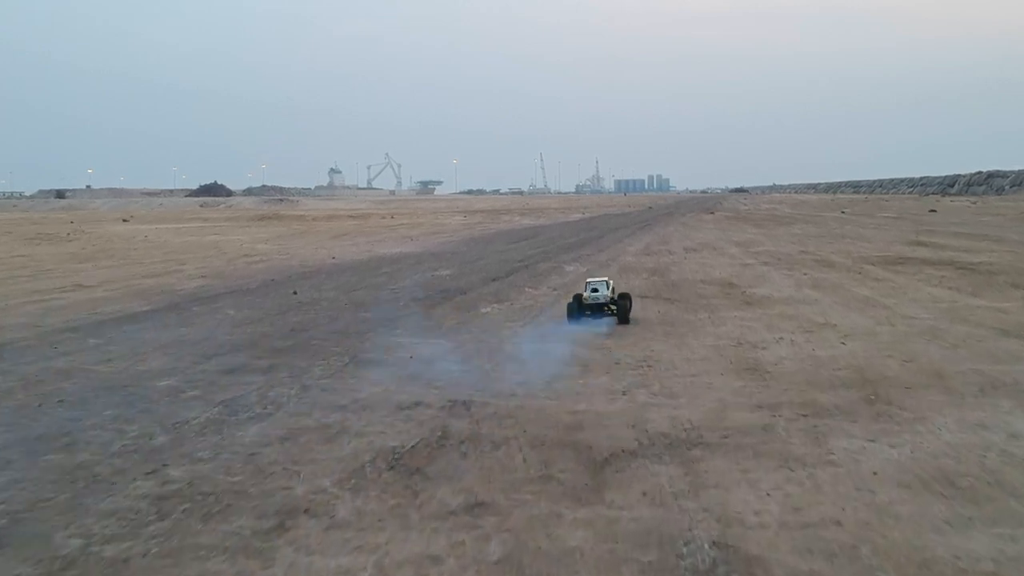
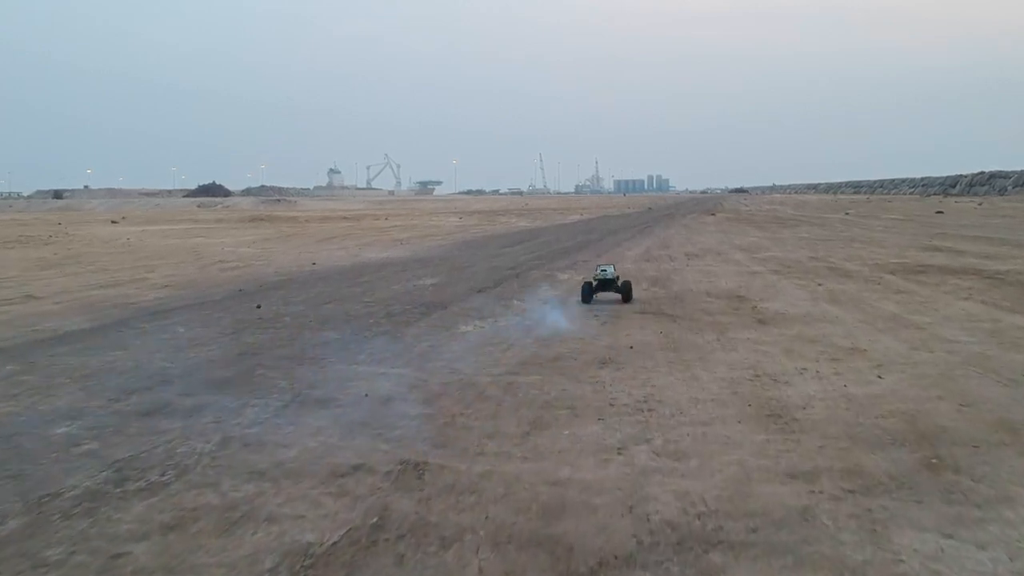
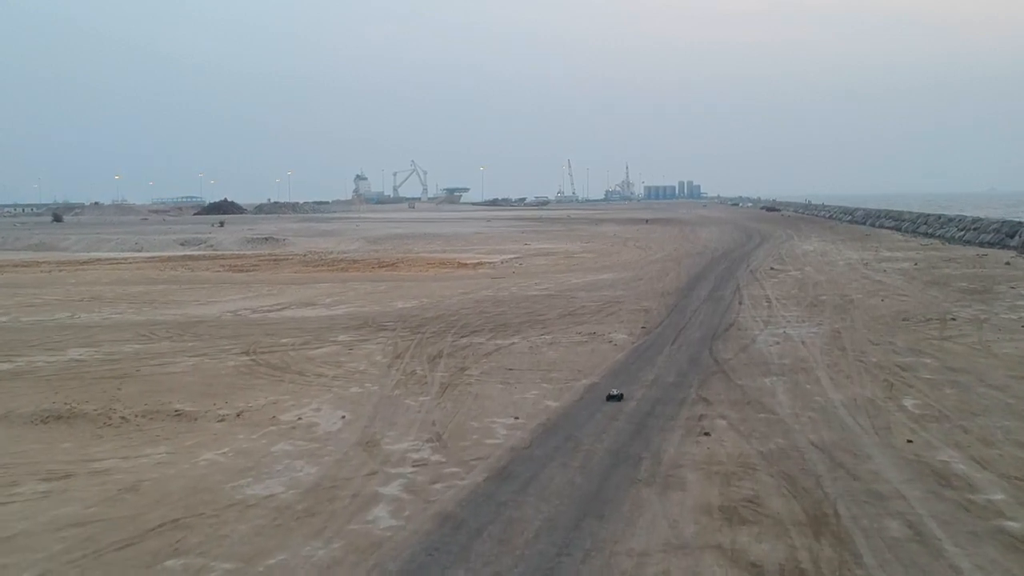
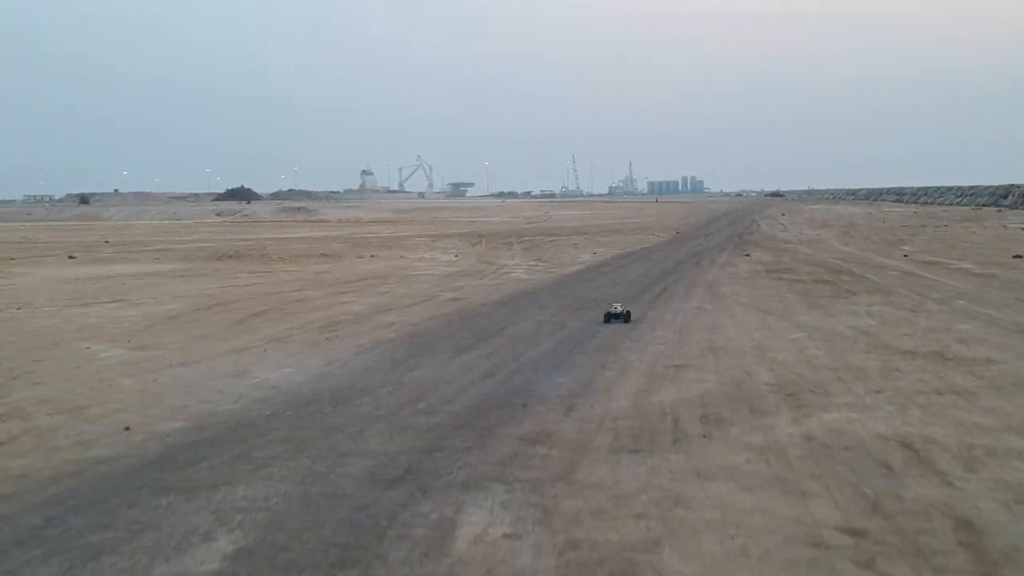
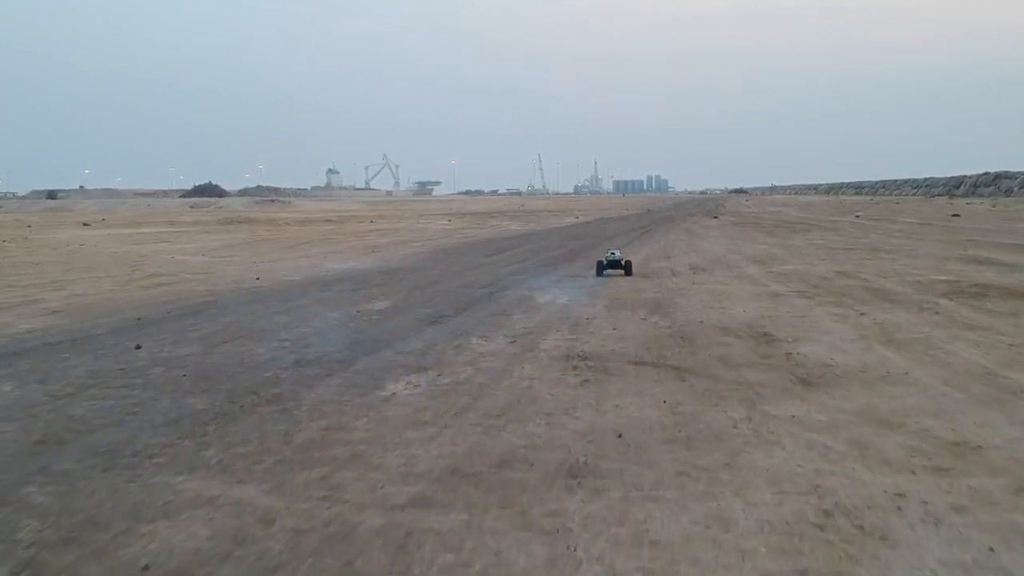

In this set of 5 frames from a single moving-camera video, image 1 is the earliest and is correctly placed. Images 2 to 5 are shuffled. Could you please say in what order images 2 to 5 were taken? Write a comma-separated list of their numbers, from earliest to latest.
2, 5, 4, 3
